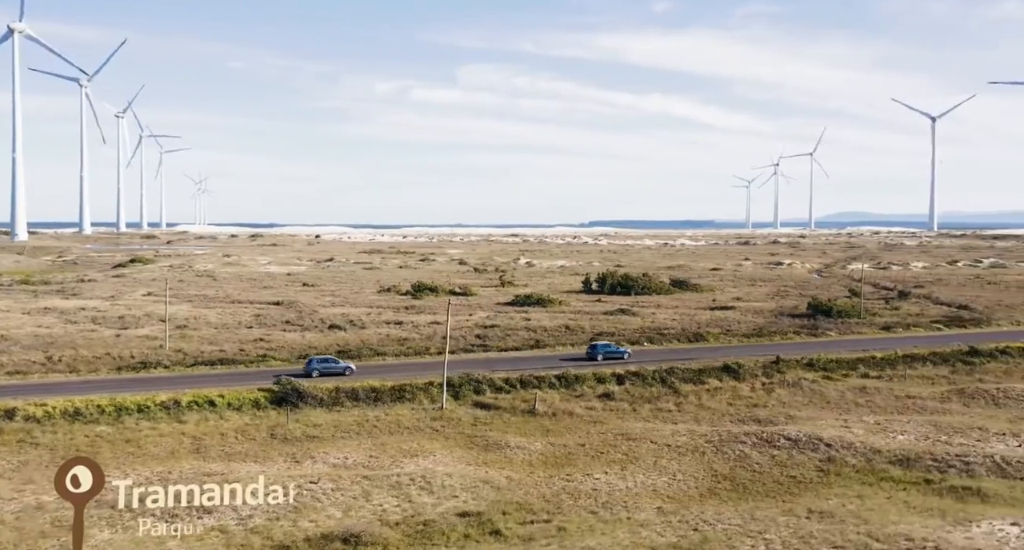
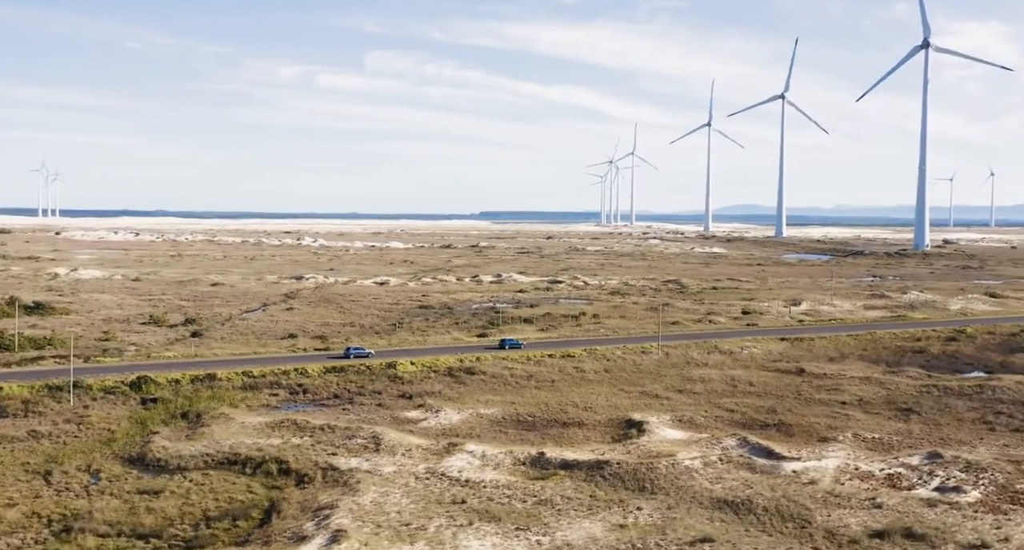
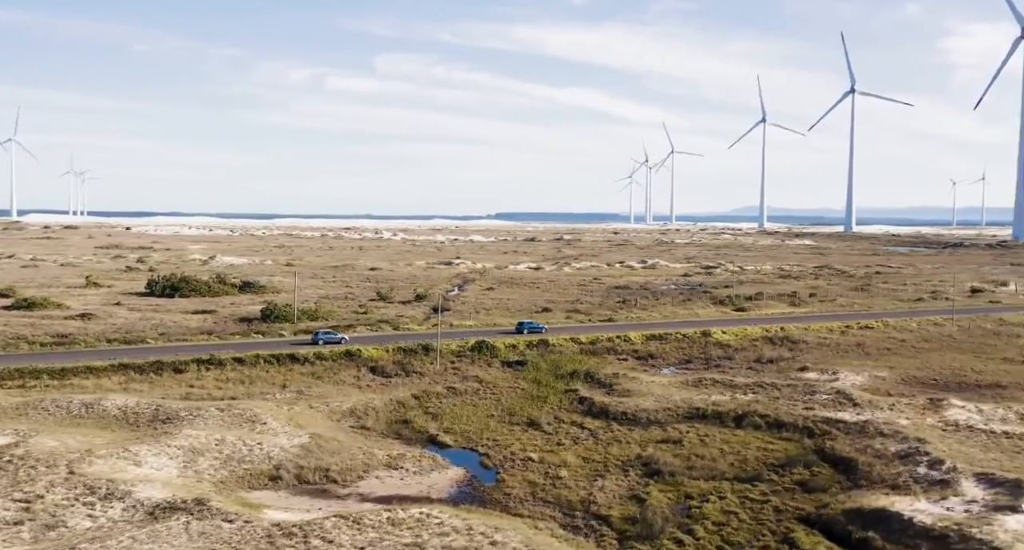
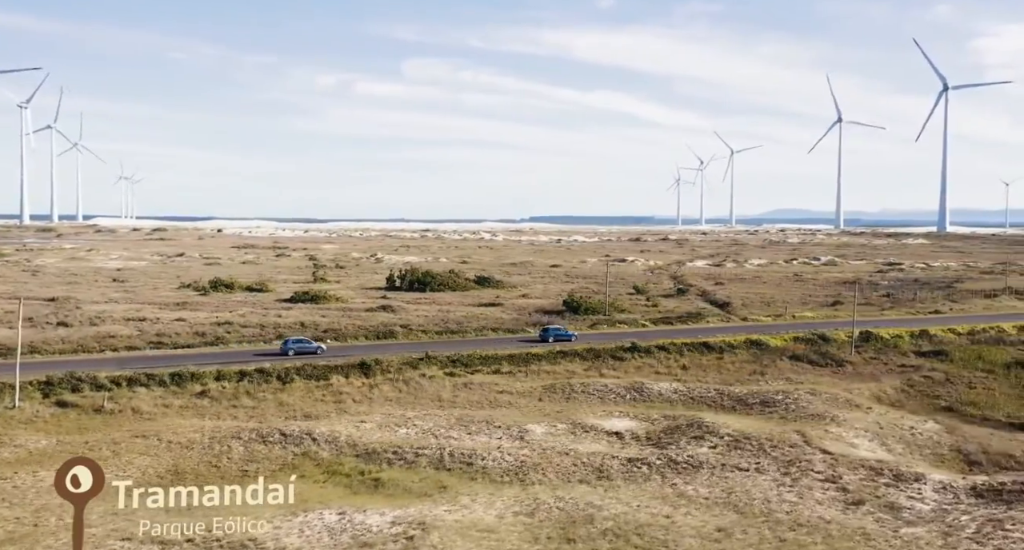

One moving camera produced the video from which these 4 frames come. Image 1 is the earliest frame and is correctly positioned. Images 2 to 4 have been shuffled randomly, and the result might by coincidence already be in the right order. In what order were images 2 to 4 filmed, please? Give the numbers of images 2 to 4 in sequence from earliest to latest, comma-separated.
4, 3, 2
